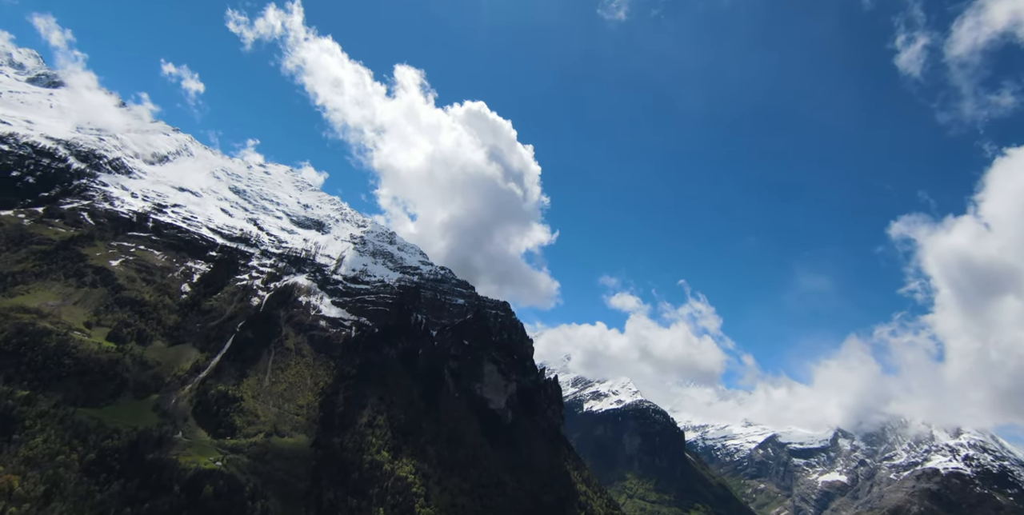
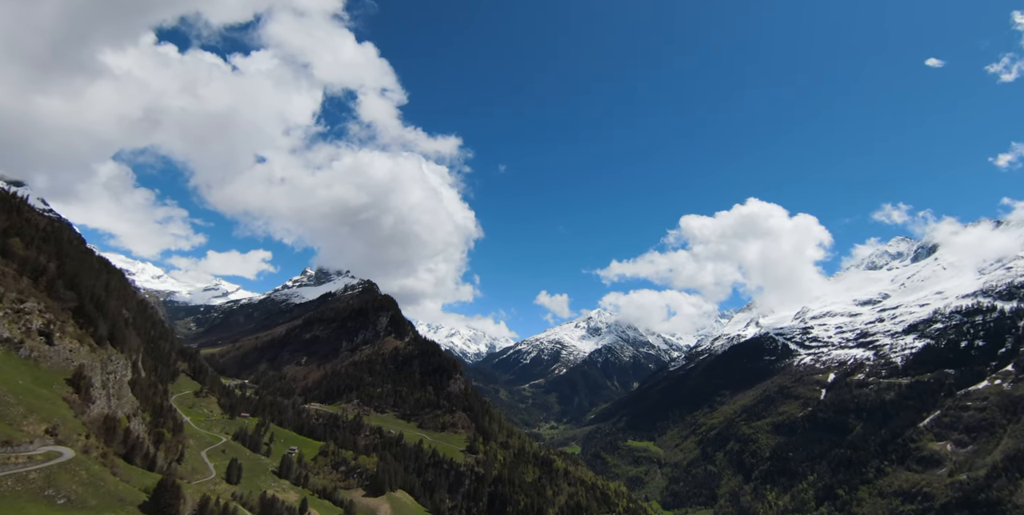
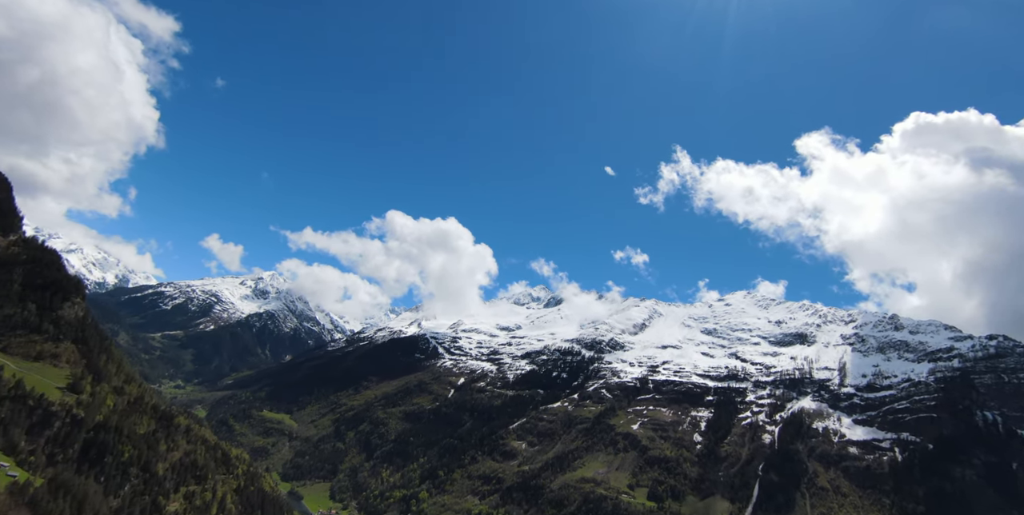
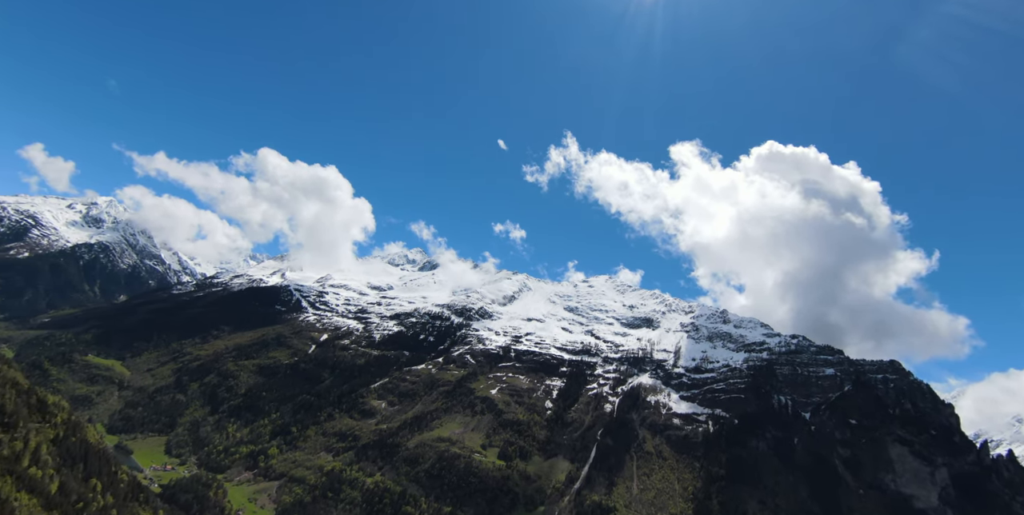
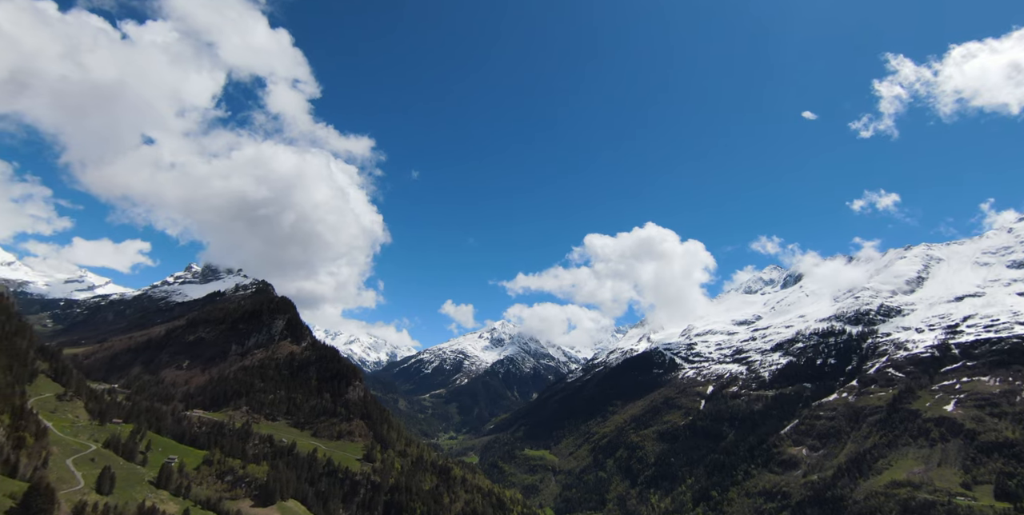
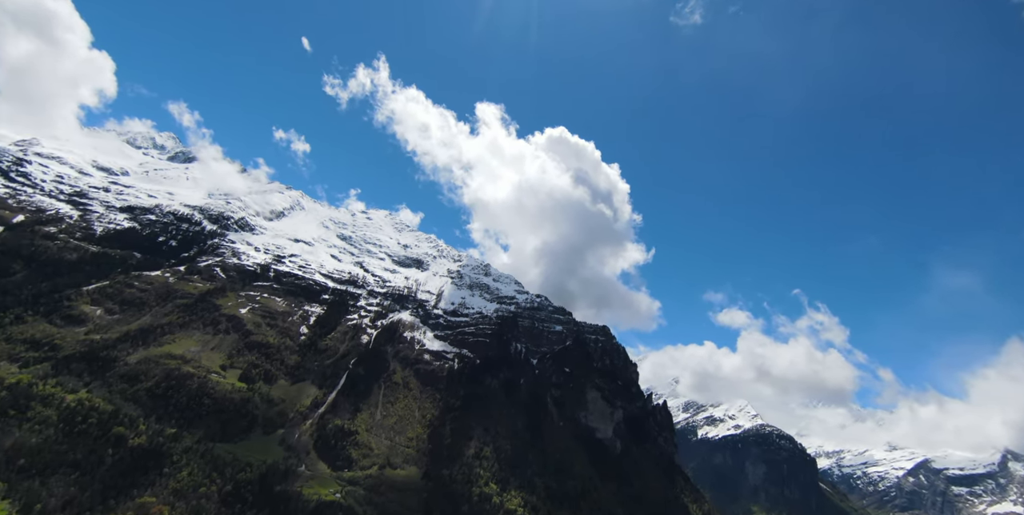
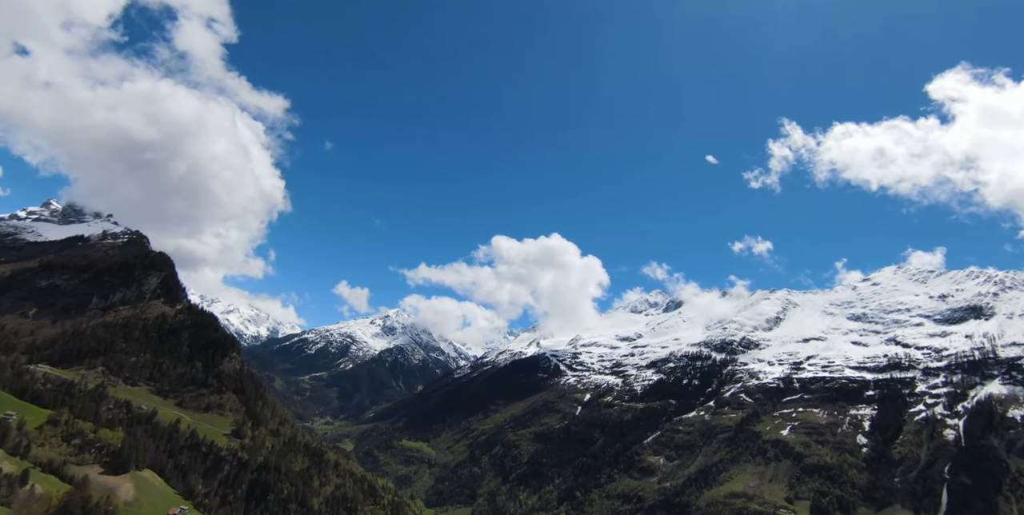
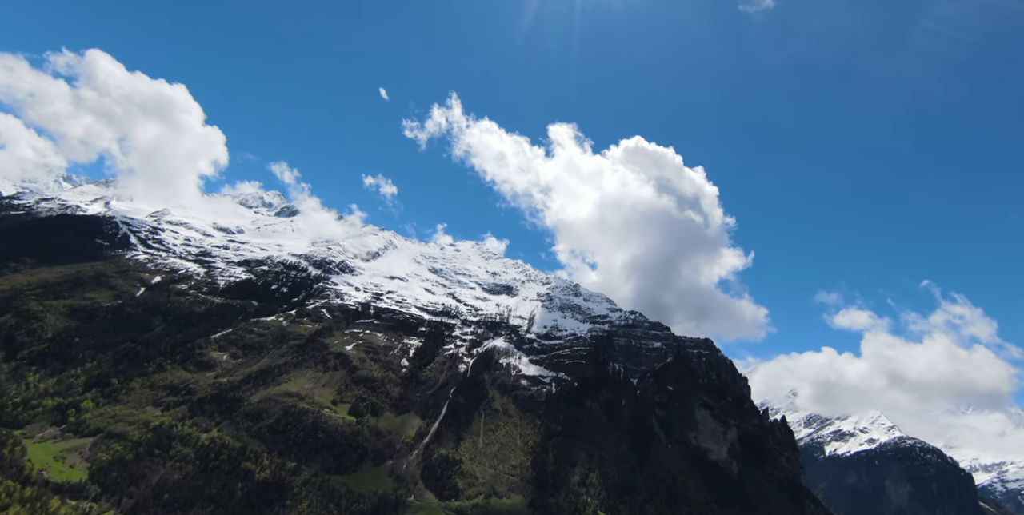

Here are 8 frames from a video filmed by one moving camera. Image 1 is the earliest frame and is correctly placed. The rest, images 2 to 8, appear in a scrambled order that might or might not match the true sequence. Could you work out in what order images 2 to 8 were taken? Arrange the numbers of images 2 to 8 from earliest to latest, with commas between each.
6, 8, 4, 3, 7, 5, 2
